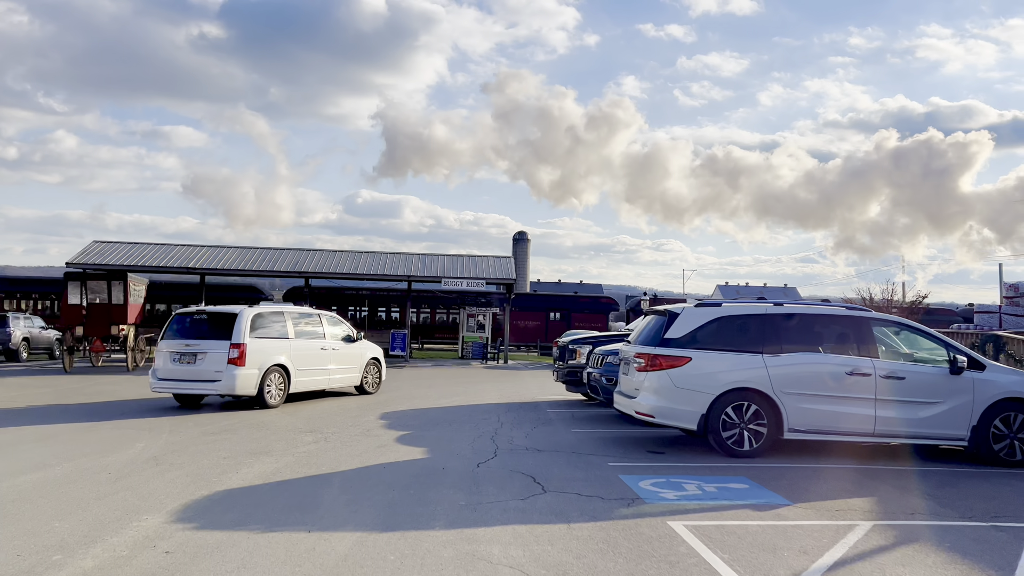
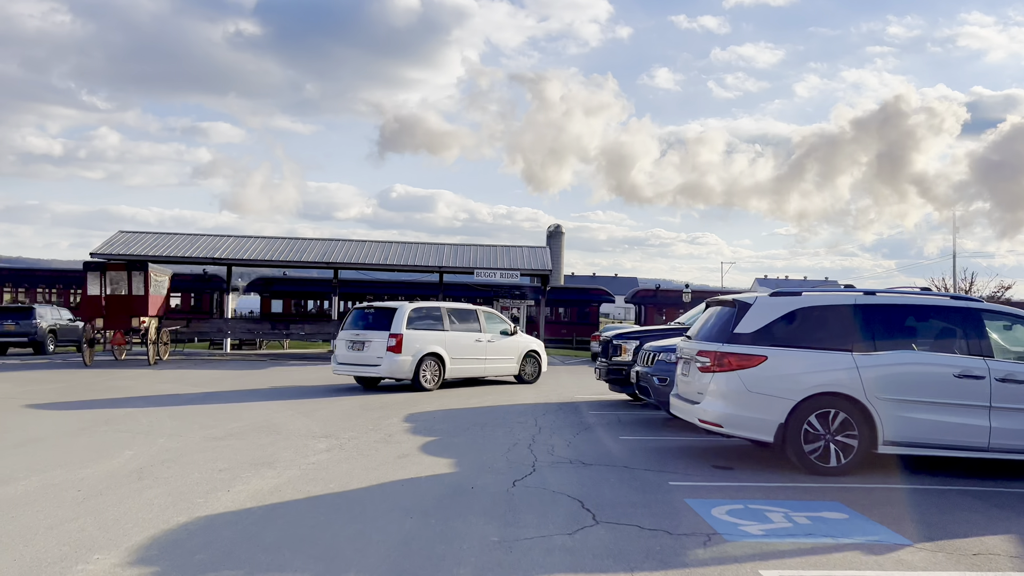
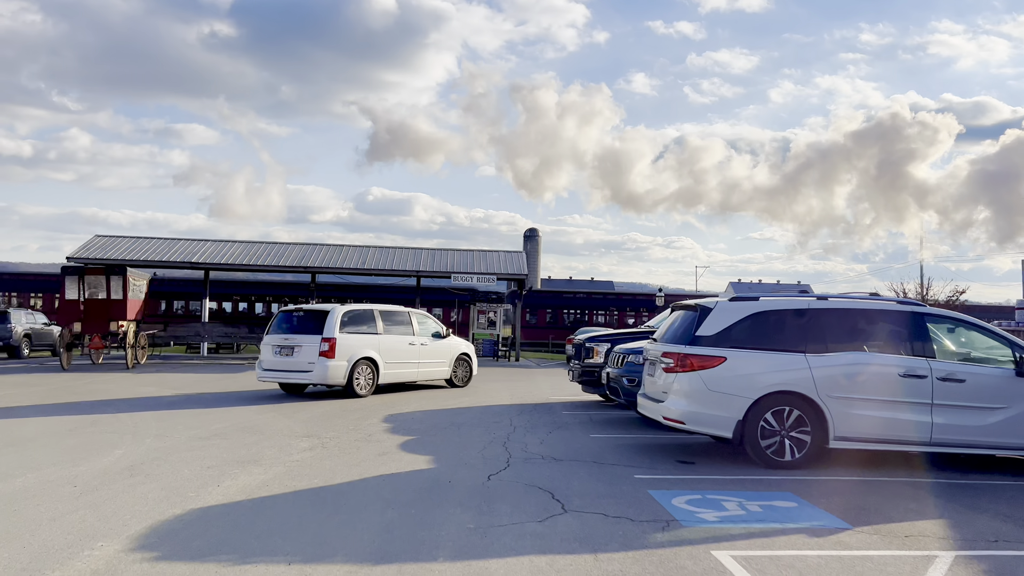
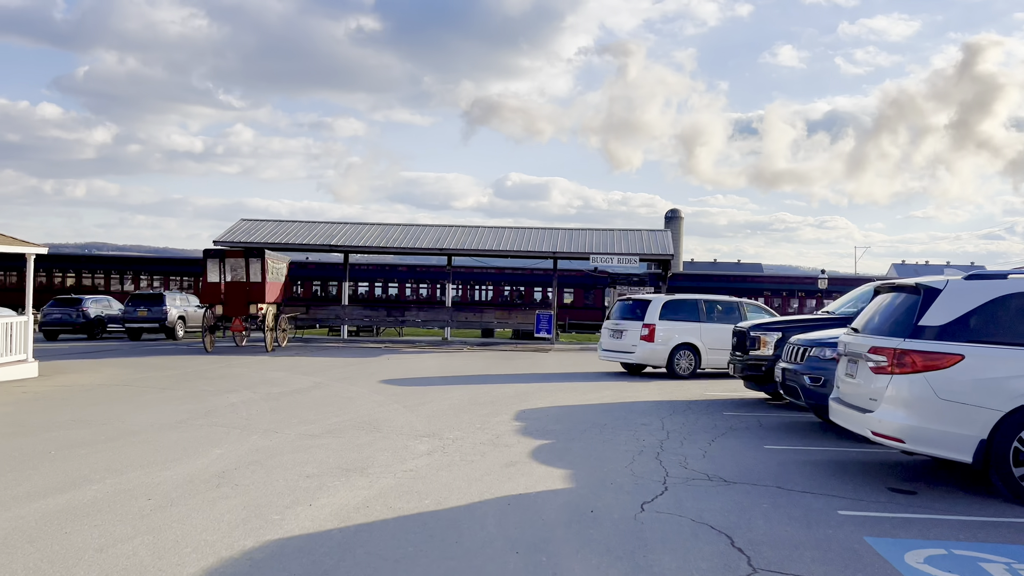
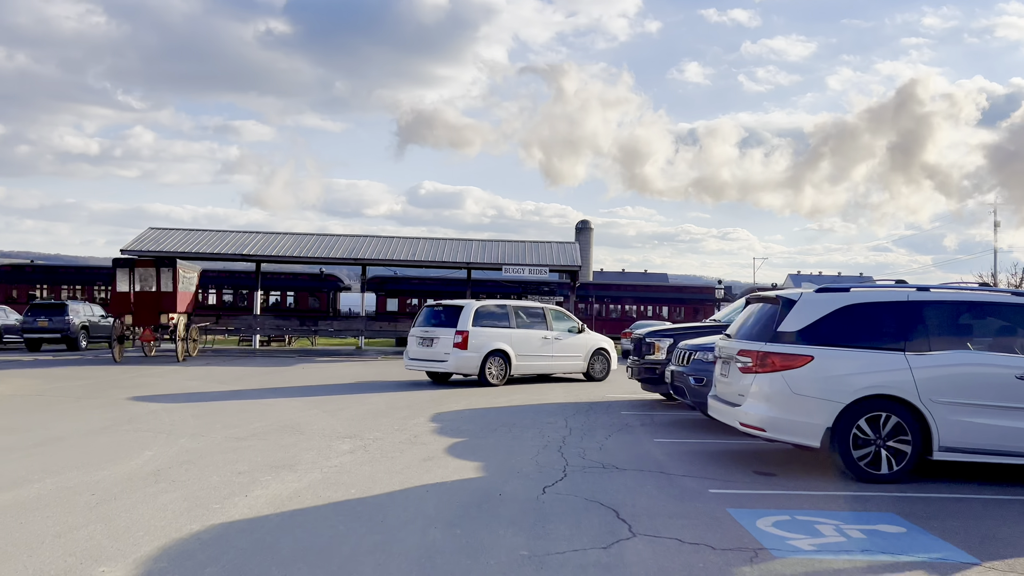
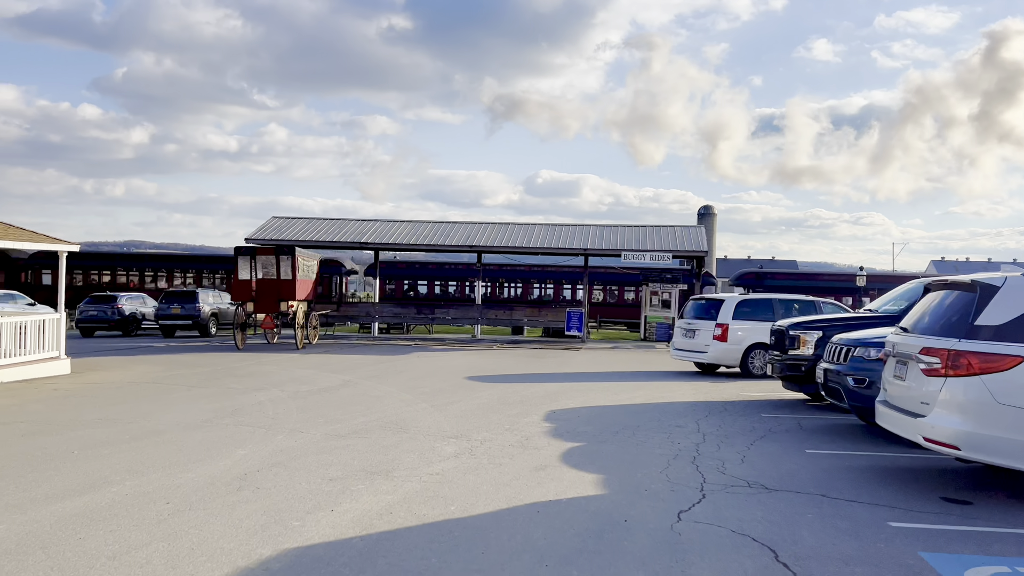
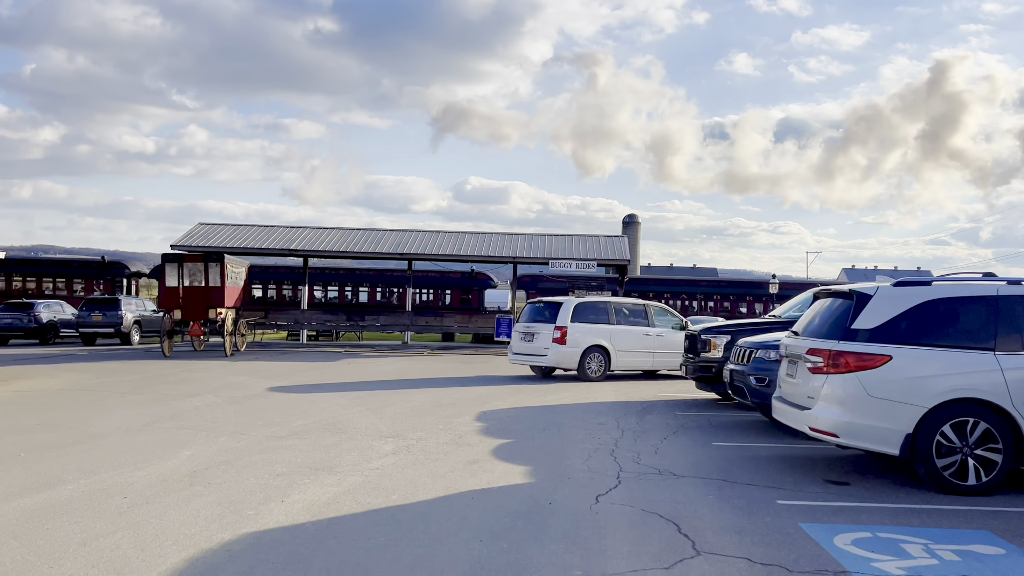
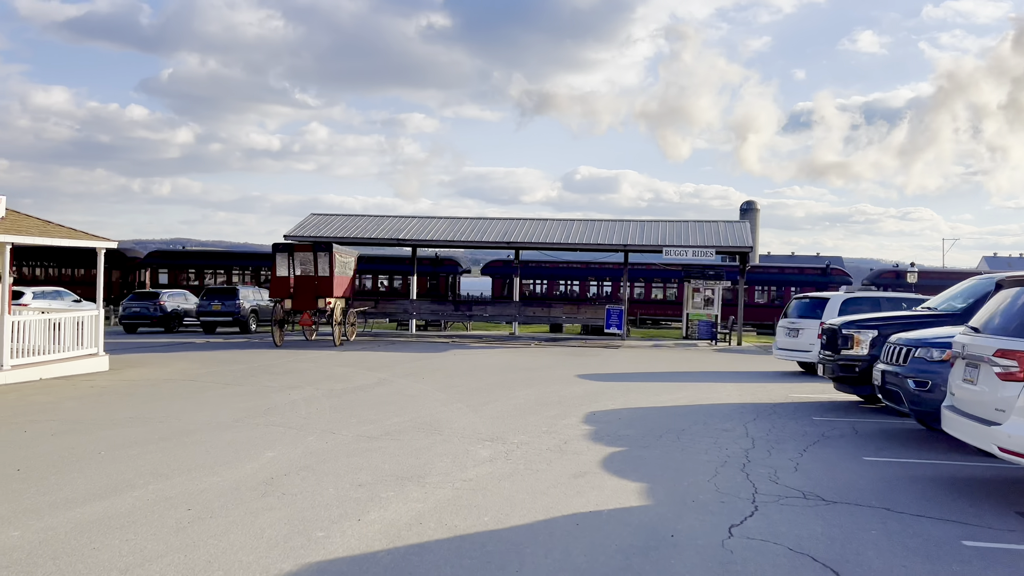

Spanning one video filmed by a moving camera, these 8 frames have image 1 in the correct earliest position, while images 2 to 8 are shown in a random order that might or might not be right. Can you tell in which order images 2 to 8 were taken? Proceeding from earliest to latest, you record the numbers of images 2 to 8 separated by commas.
3, 2, 5, 7, 4, 6, 8
